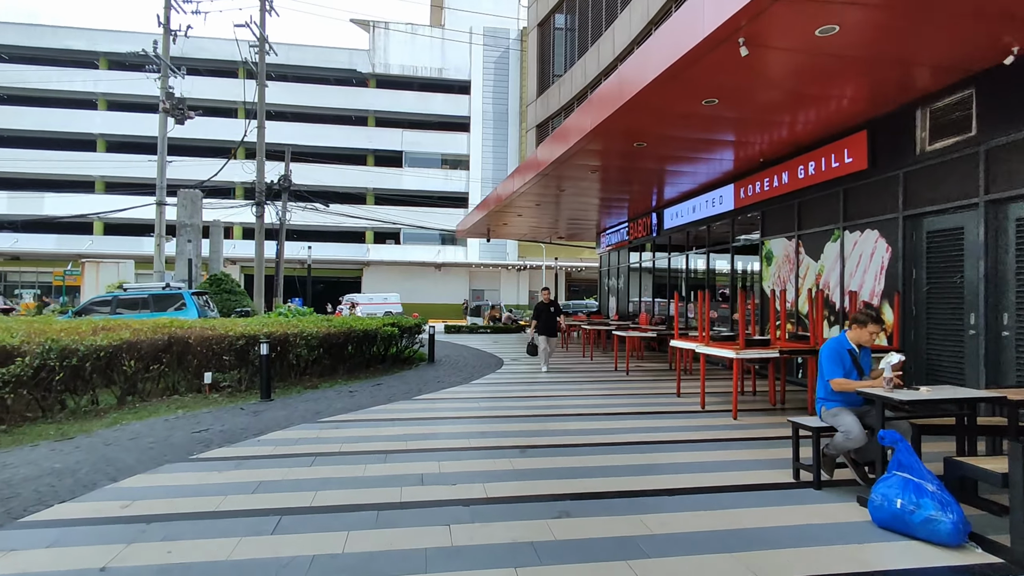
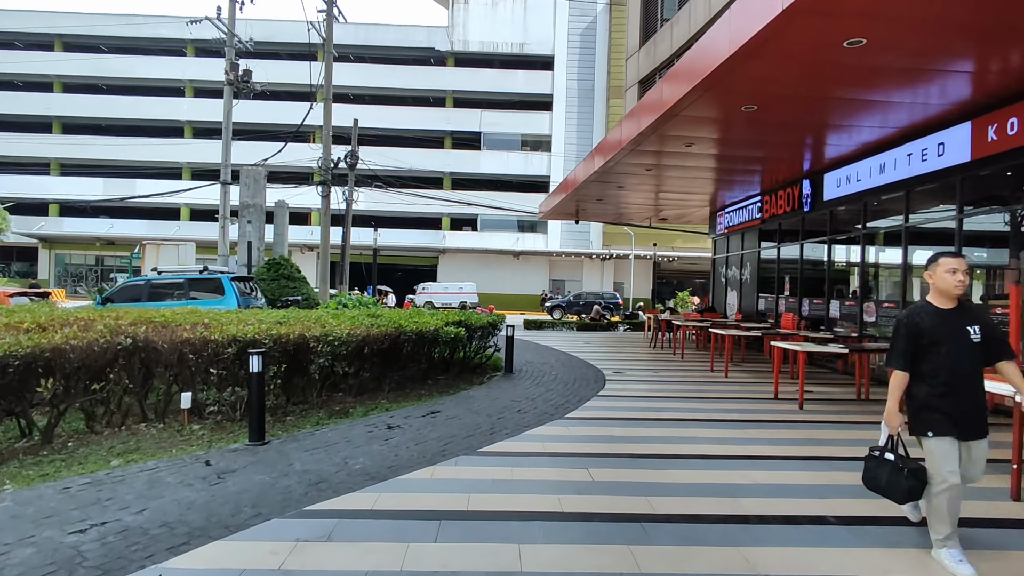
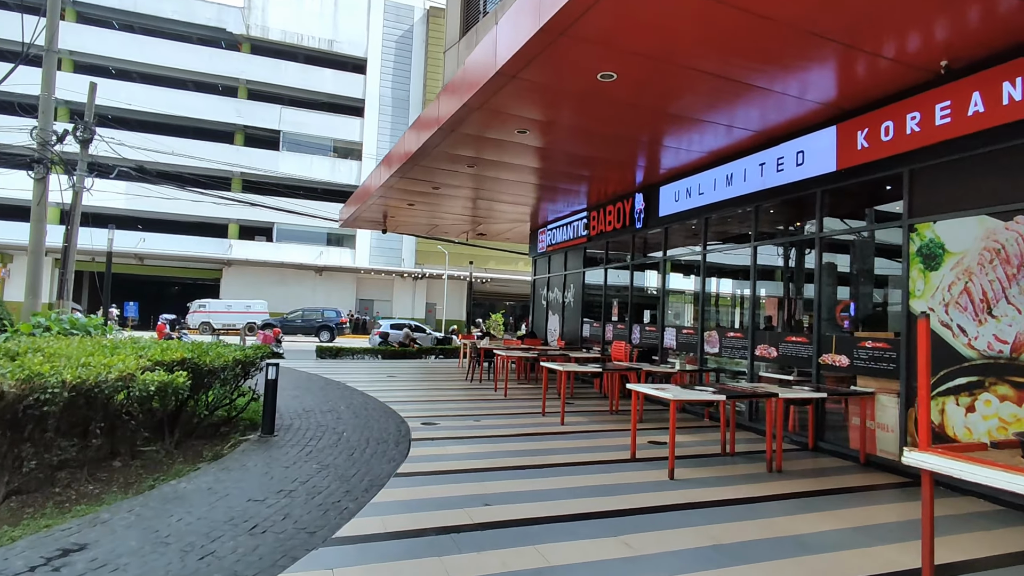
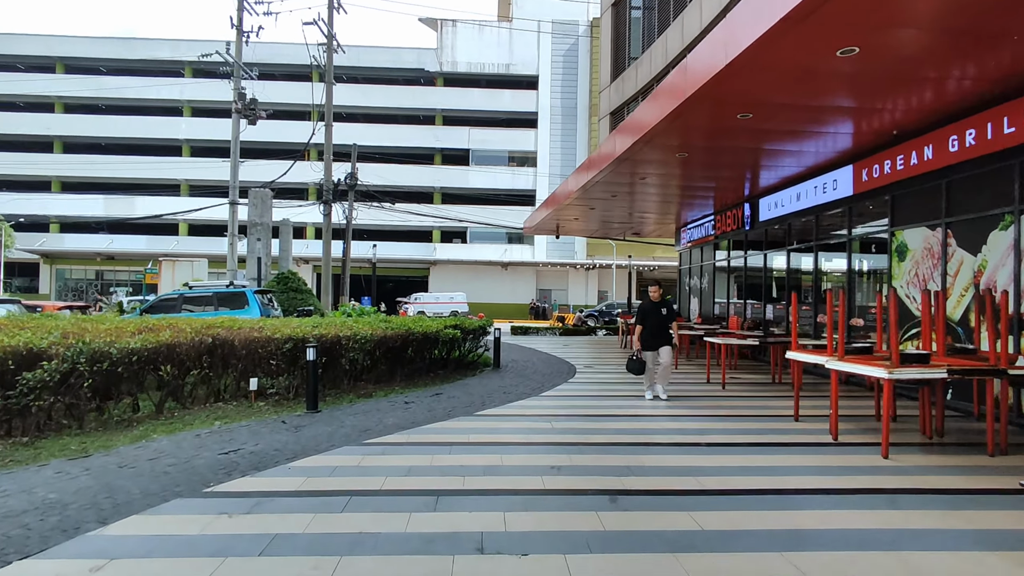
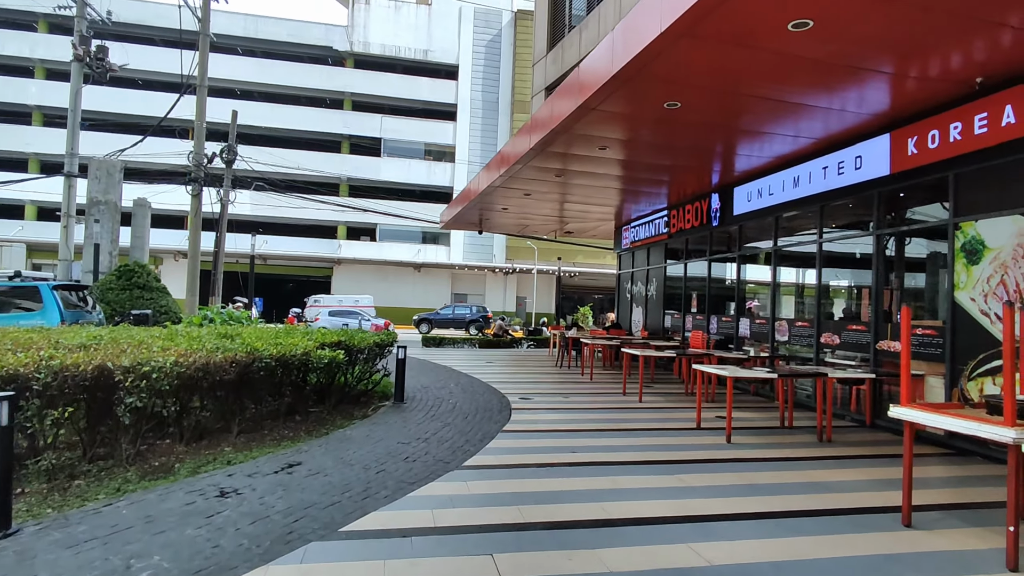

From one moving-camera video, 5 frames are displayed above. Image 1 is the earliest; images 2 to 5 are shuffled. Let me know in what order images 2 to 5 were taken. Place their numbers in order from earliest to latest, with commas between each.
4, 2, 5, 3
